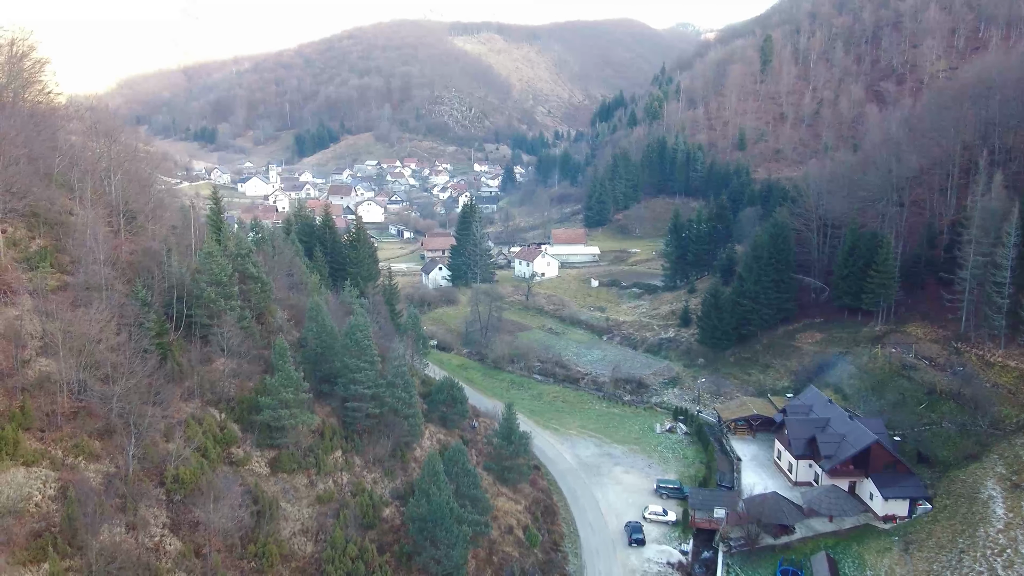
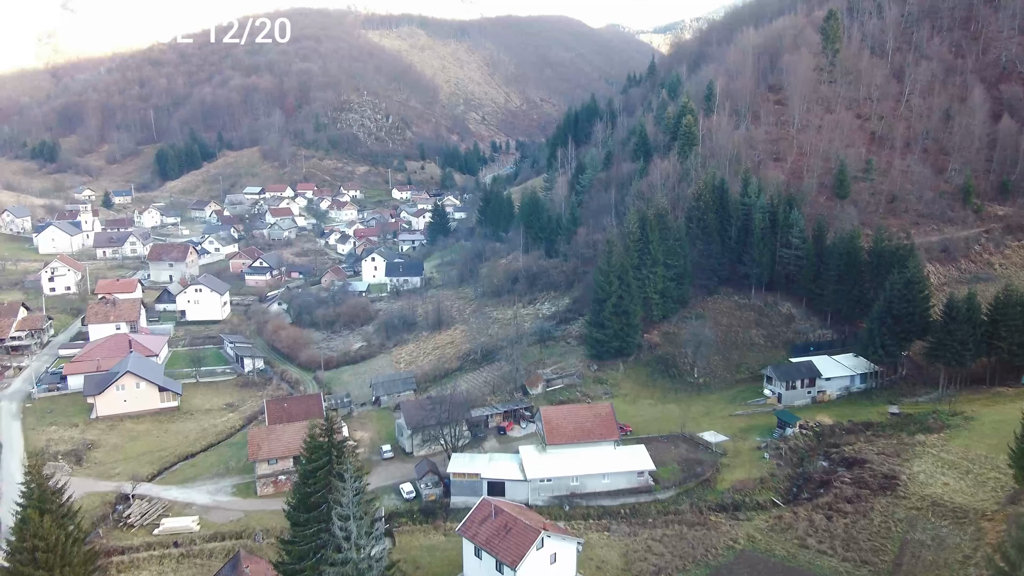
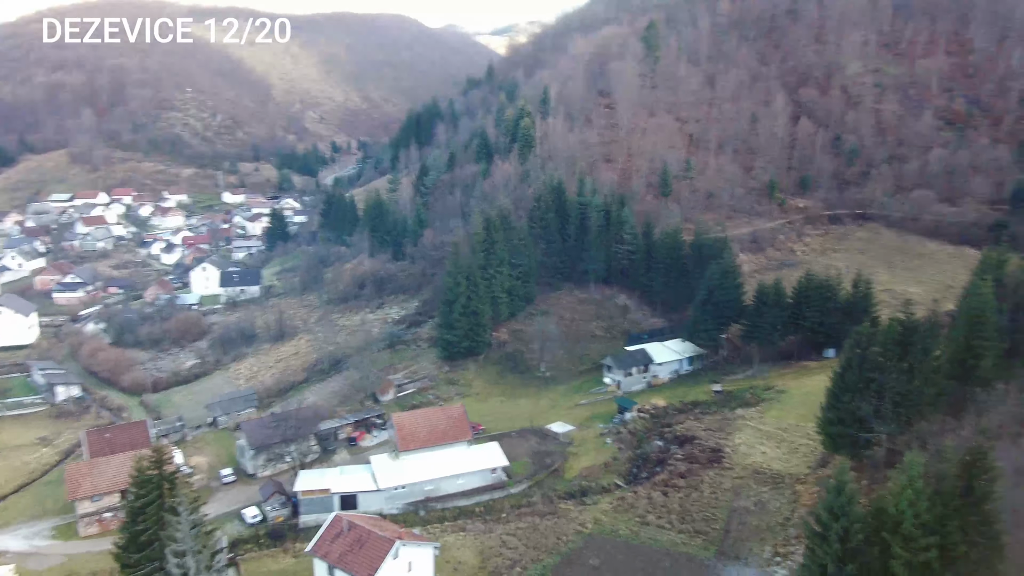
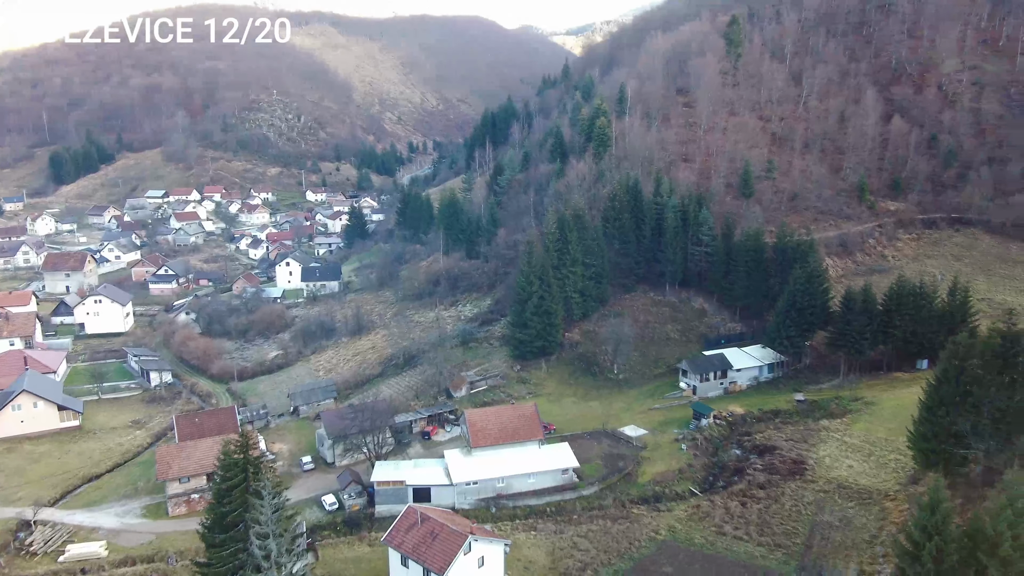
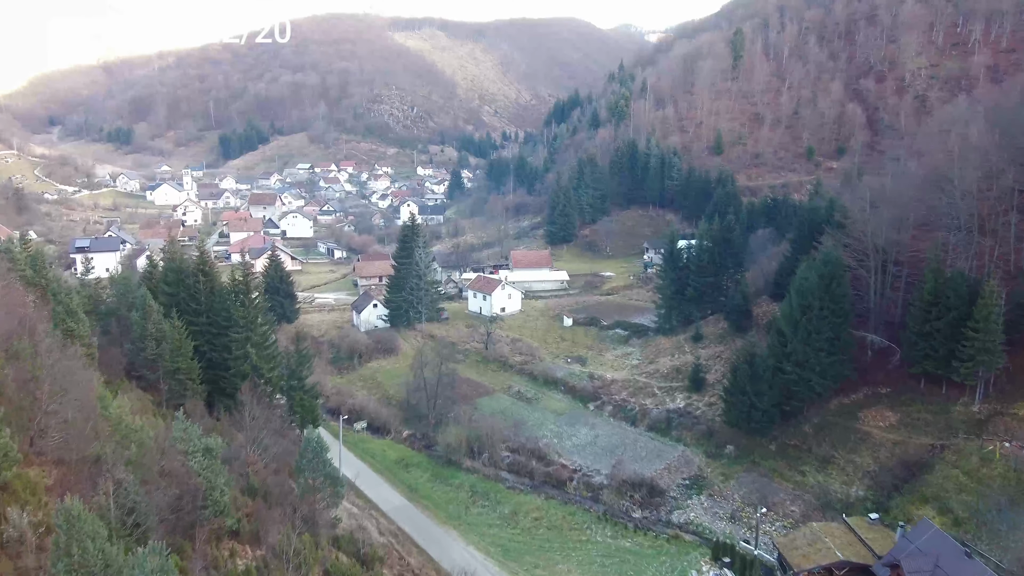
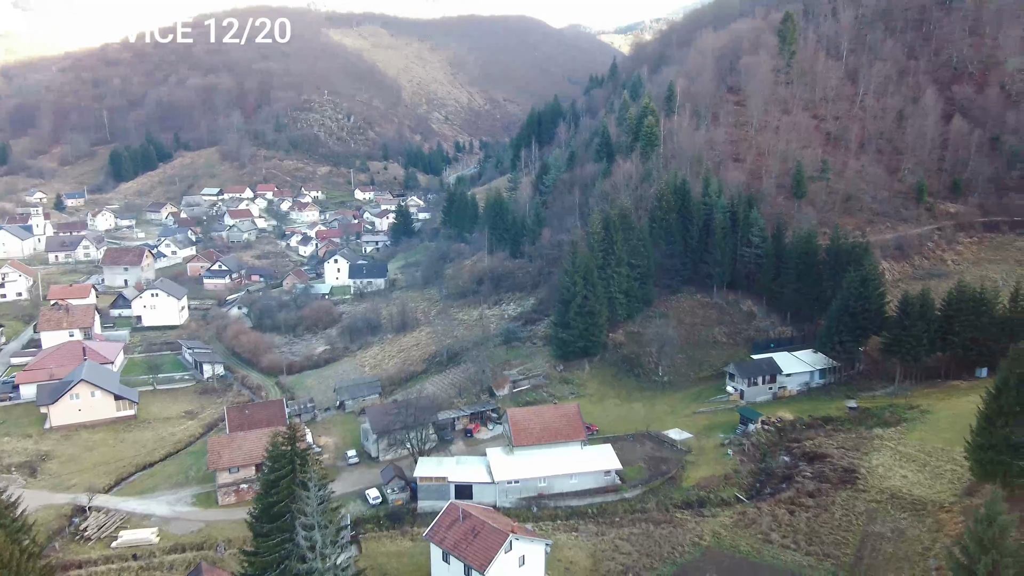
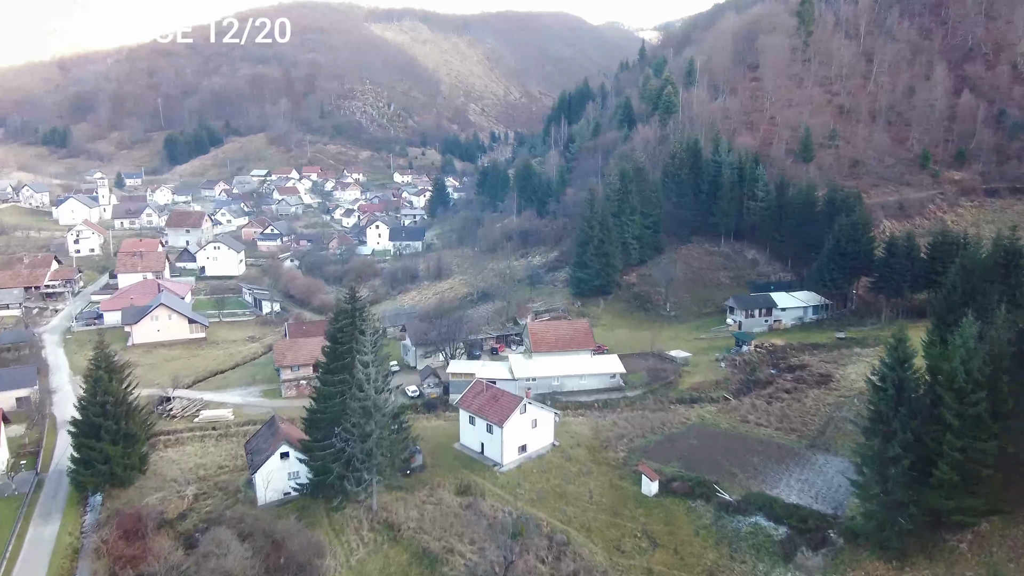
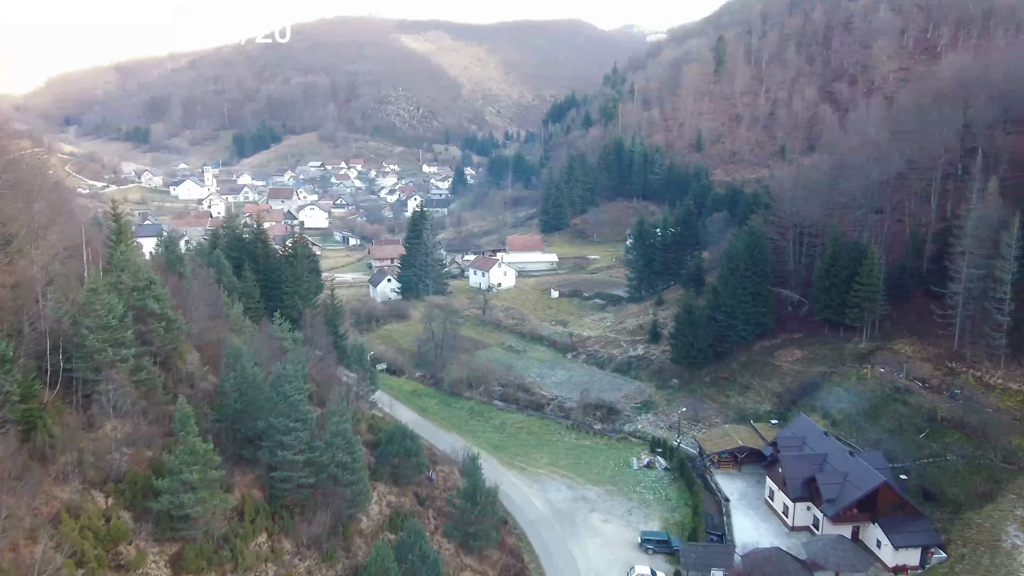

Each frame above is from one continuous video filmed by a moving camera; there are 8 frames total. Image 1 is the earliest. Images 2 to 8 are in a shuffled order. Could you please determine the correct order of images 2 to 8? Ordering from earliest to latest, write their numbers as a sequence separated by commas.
8, 5, 7, 2, 6, 4, 3
